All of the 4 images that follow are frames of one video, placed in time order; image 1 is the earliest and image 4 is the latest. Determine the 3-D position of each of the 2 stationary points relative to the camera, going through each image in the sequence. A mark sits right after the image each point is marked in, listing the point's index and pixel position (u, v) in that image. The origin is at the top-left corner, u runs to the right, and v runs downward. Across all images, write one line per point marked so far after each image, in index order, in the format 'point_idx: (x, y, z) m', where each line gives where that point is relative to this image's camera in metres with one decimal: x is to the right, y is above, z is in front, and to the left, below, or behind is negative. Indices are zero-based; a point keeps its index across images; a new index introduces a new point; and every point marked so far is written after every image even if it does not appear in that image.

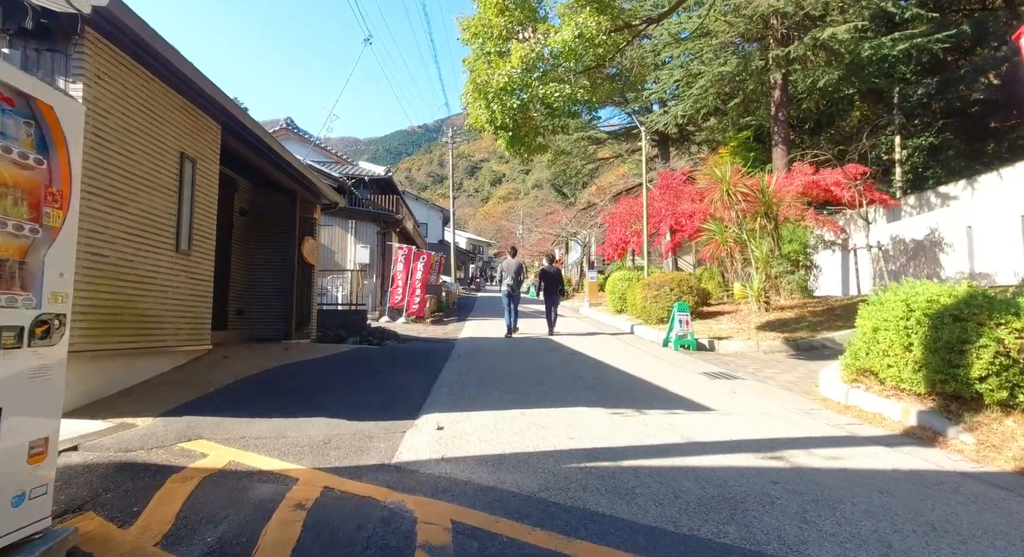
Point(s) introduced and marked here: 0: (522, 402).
0: (+0.1, -1.3, +5.7) m
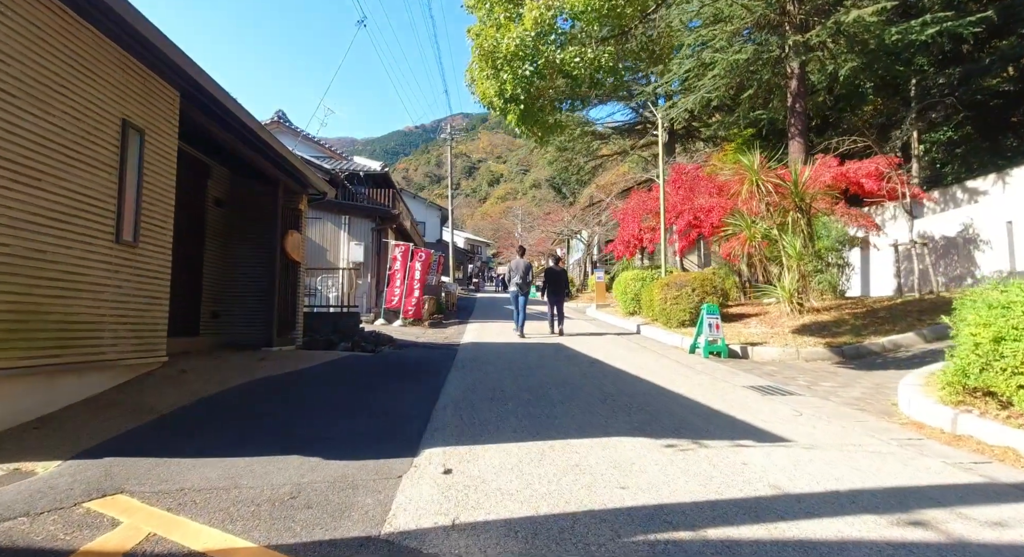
0: (+0.3, -1.2, +4.6) m
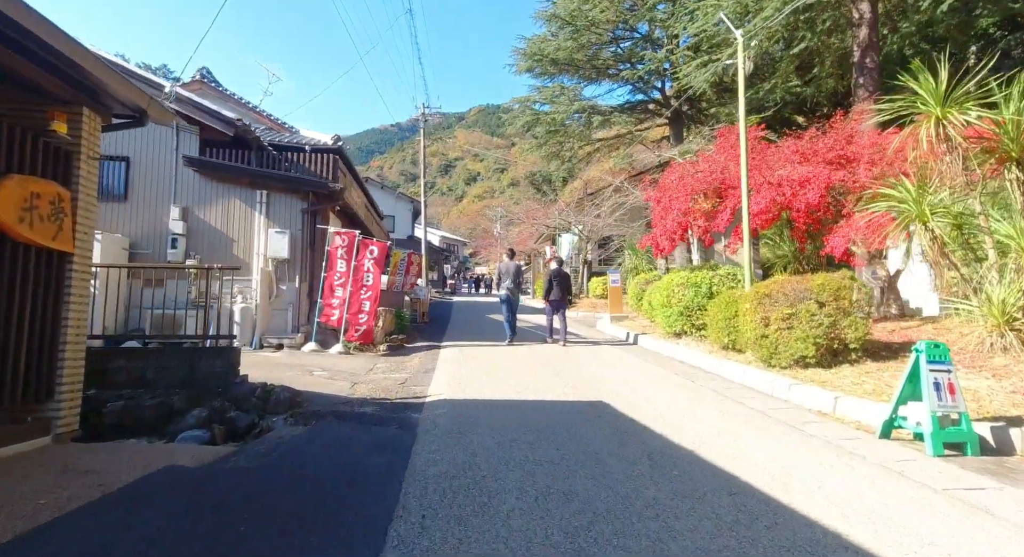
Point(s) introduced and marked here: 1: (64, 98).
0: (+0.6, -1.3, -0.4) m
1: (-3.5, +1.4, +4.0) m
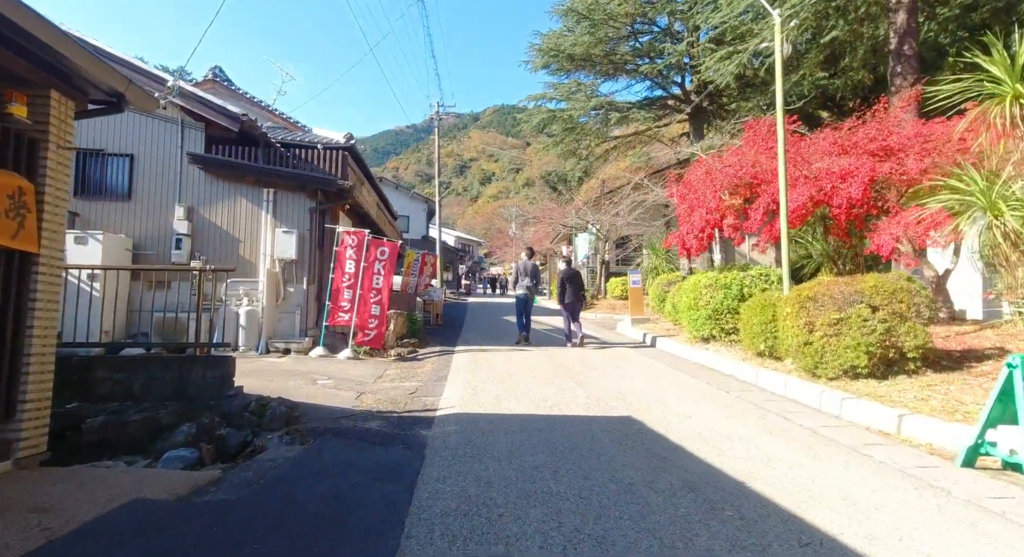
0: (+0.6, -1.3, -1.0) m
1: (-3.3, +1.4, +3.5) m
